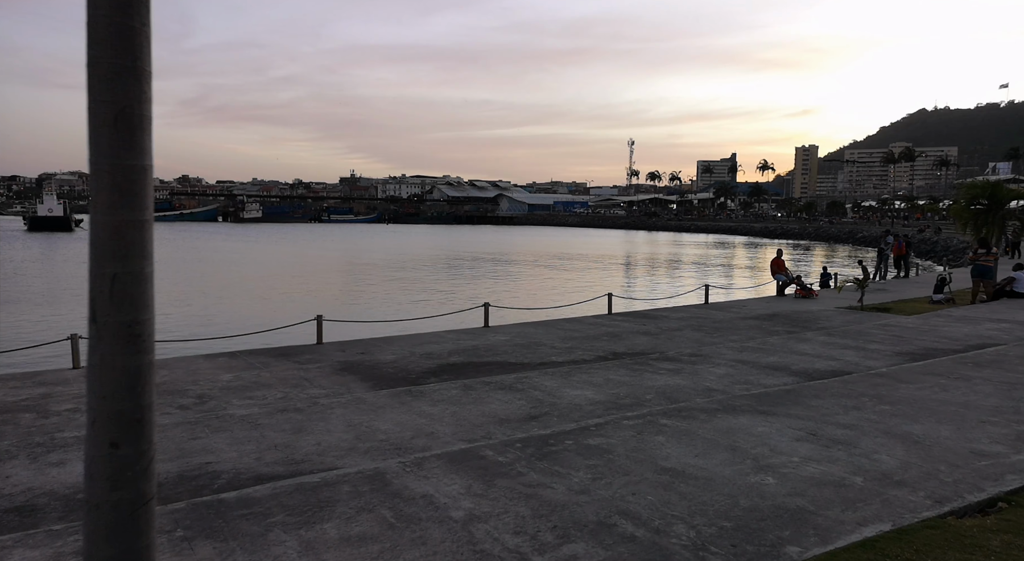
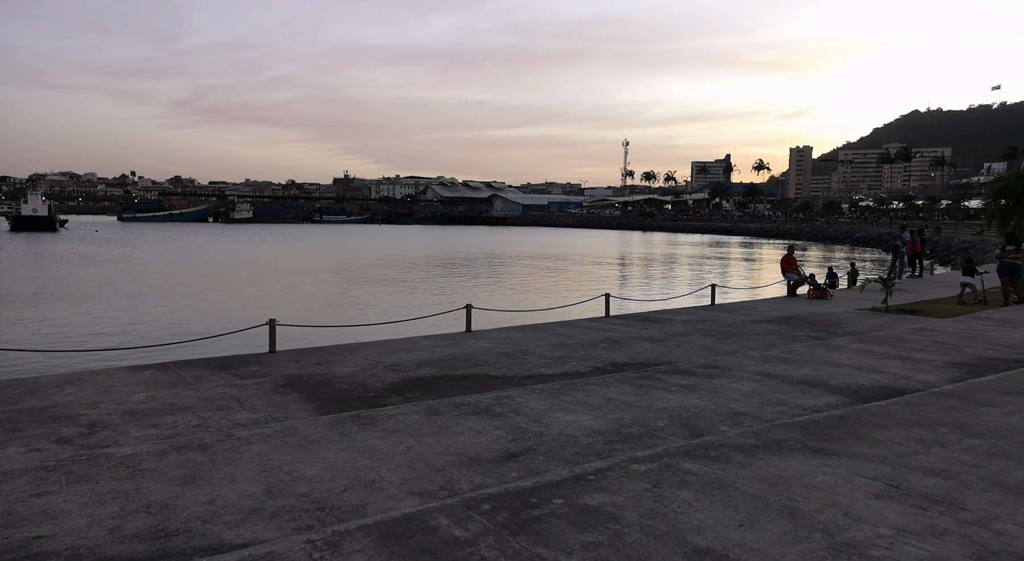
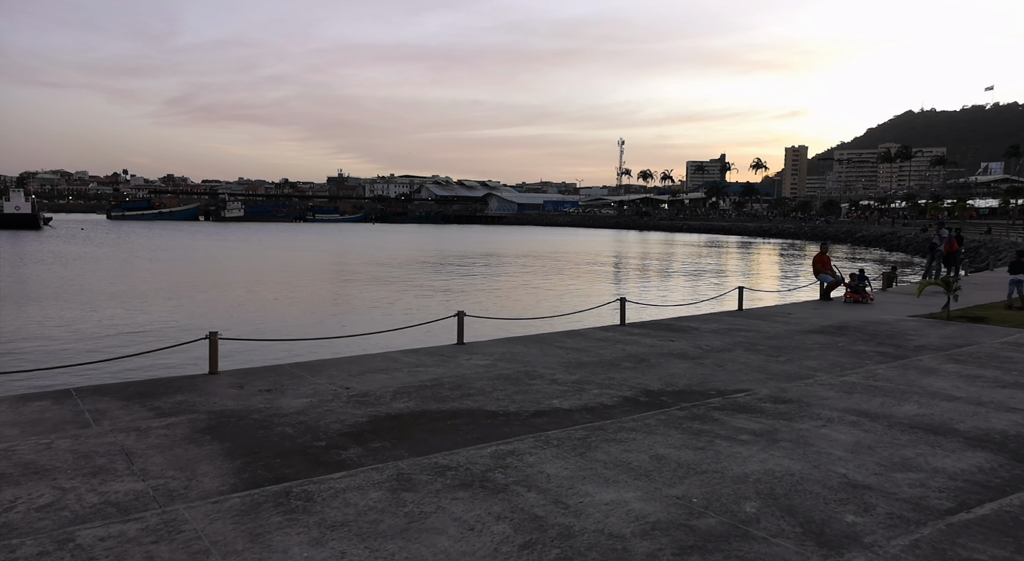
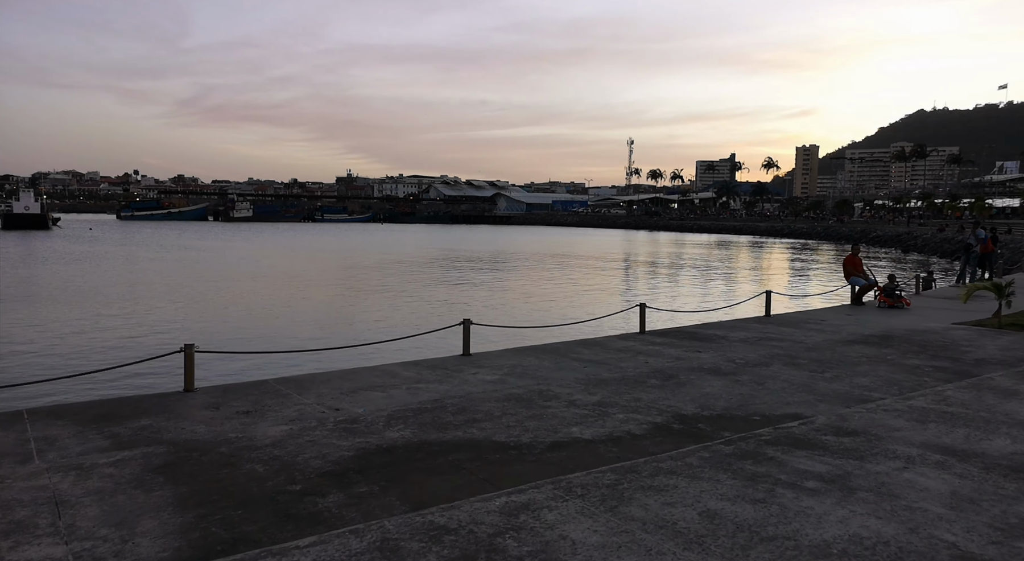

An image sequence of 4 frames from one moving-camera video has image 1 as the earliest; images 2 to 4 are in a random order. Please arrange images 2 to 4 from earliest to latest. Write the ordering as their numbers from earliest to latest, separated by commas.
2, 3, 4
